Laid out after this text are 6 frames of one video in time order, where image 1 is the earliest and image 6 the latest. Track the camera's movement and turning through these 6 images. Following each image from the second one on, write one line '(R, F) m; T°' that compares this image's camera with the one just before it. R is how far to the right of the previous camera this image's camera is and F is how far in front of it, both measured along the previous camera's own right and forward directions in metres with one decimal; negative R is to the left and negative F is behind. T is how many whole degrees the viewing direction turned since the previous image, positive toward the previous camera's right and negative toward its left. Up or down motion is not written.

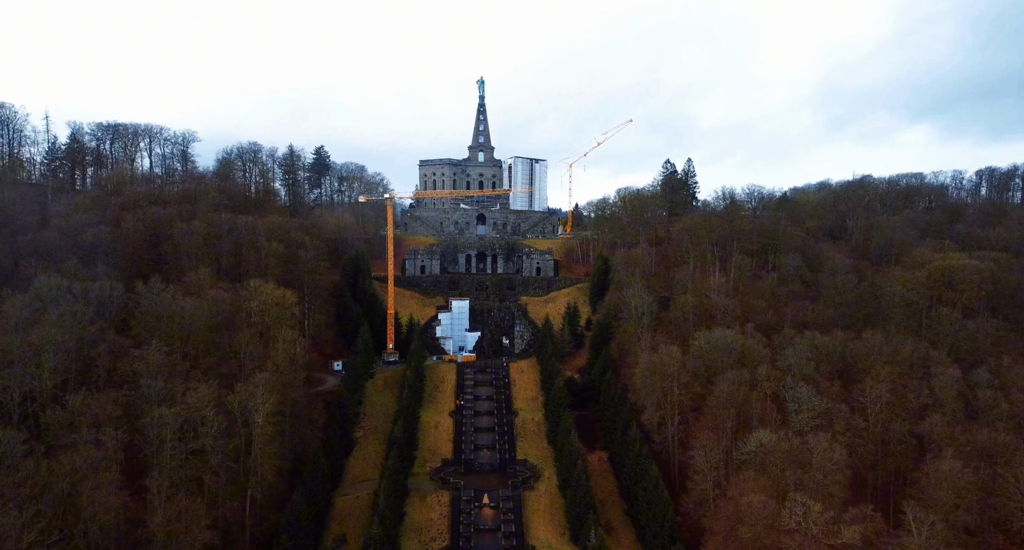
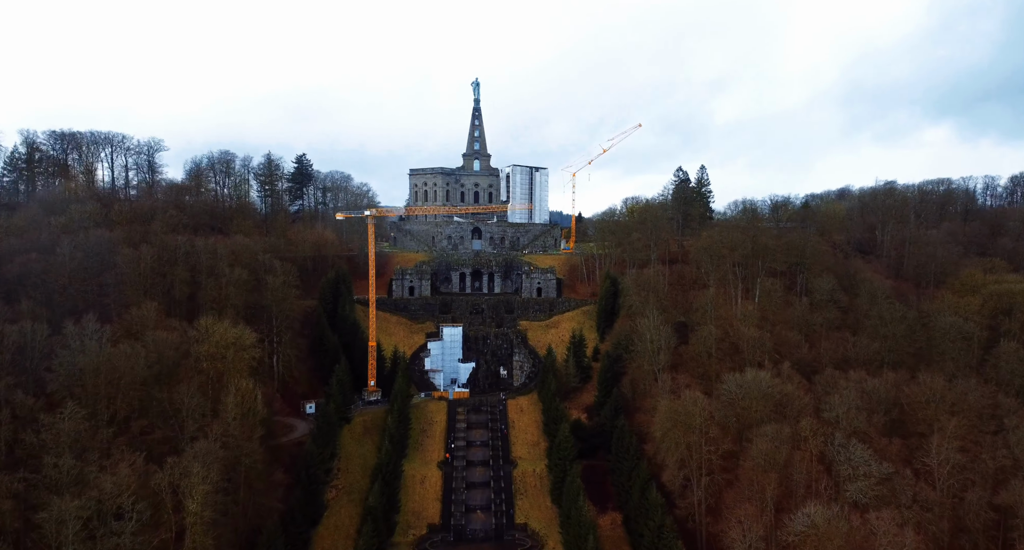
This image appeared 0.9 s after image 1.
(+0.2, +6.5) m; 0°
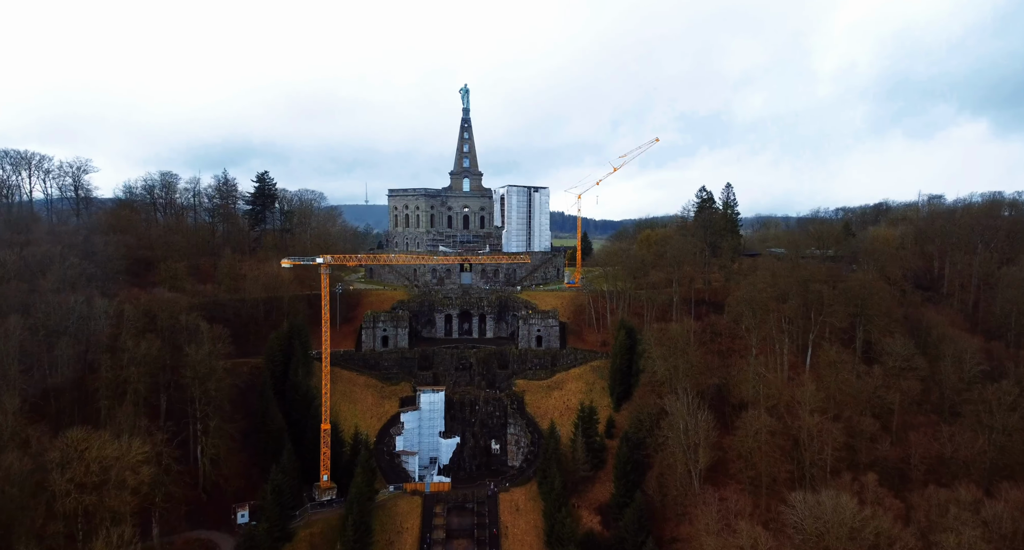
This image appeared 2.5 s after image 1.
(+0.6, +10.4) m; 0°
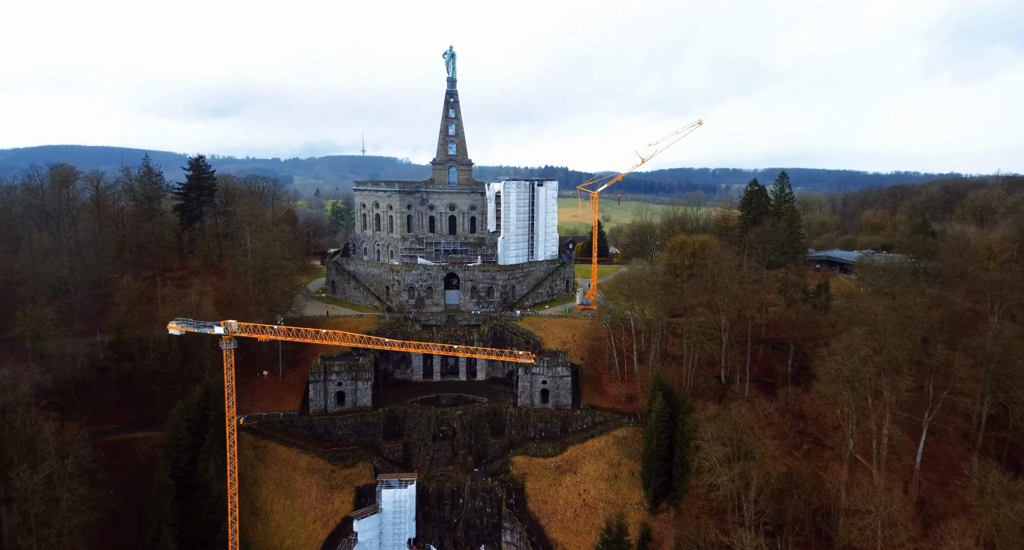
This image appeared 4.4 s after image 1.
(+0.3, +13.1) m; 0°
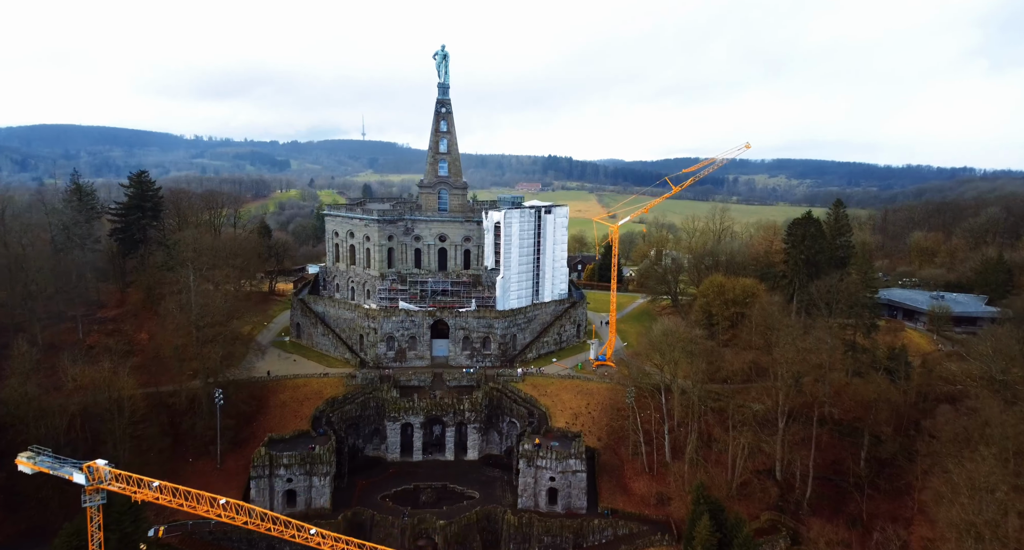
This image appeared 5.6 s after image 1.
(-0.1, +8.6) m; 0°
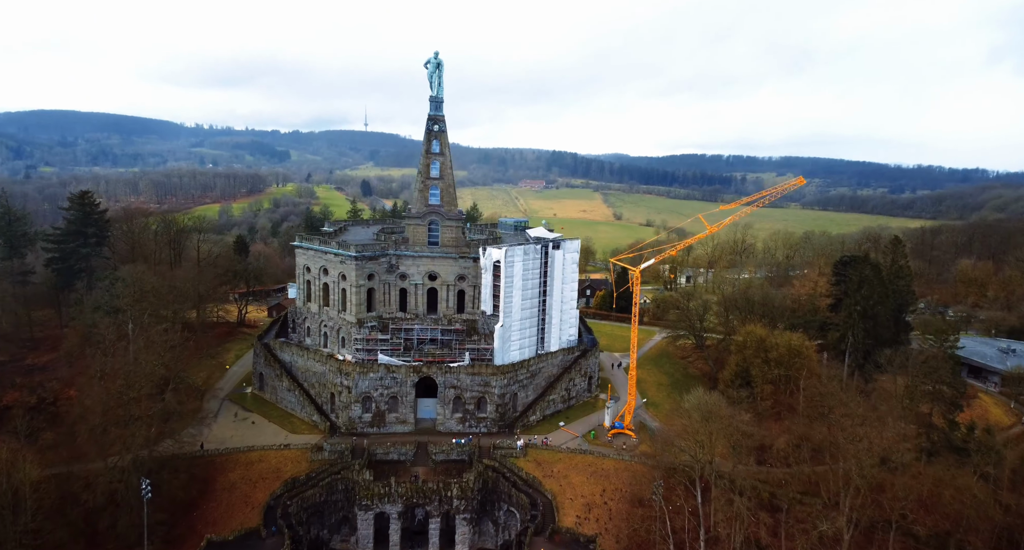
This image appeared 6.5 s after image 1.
(0.0, +6.4) m; 0°
